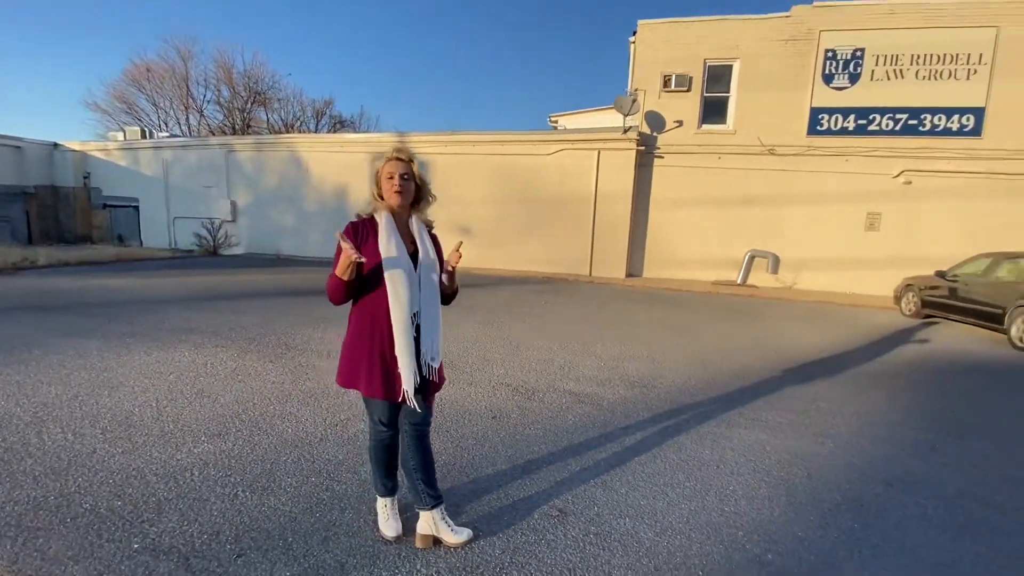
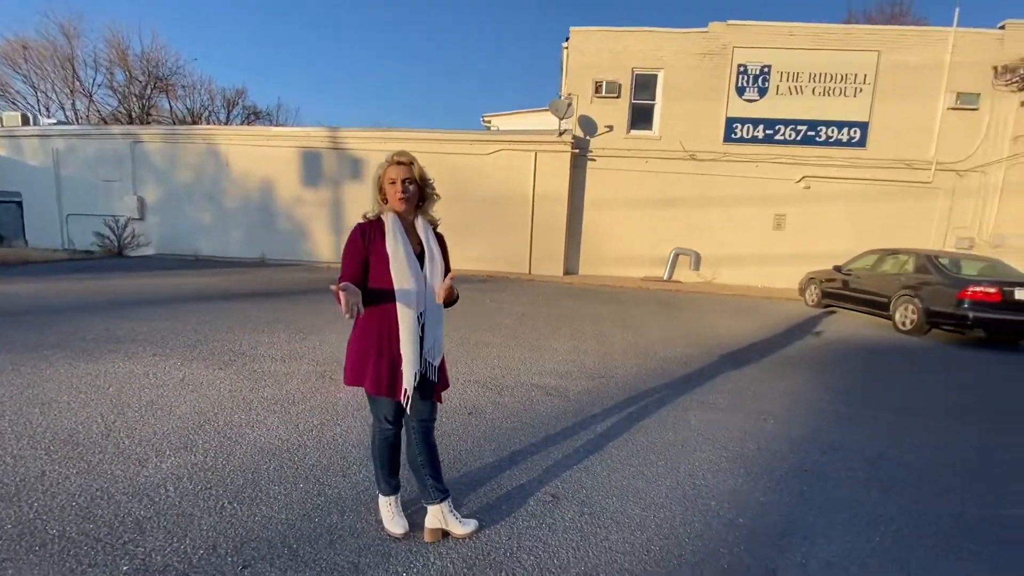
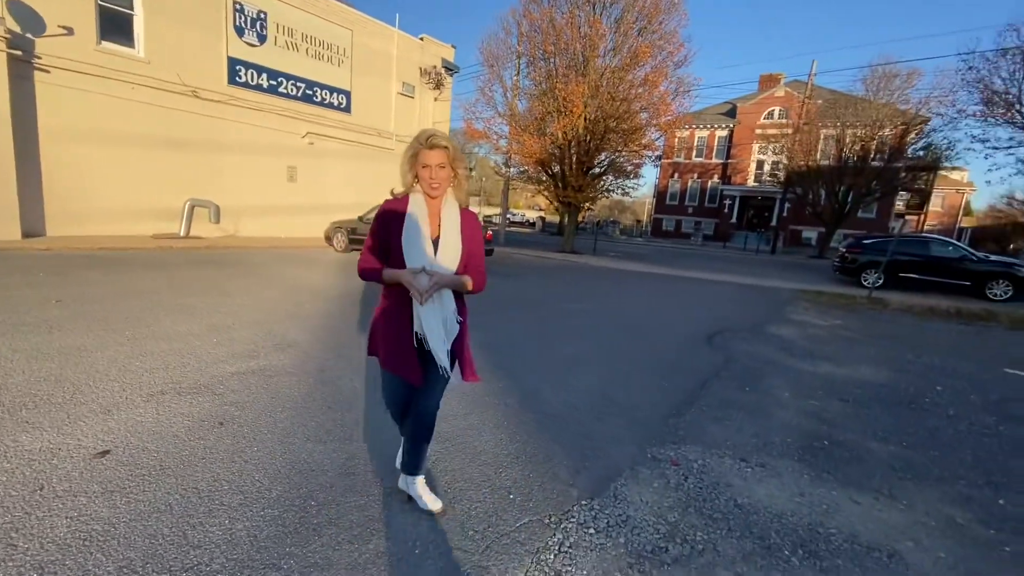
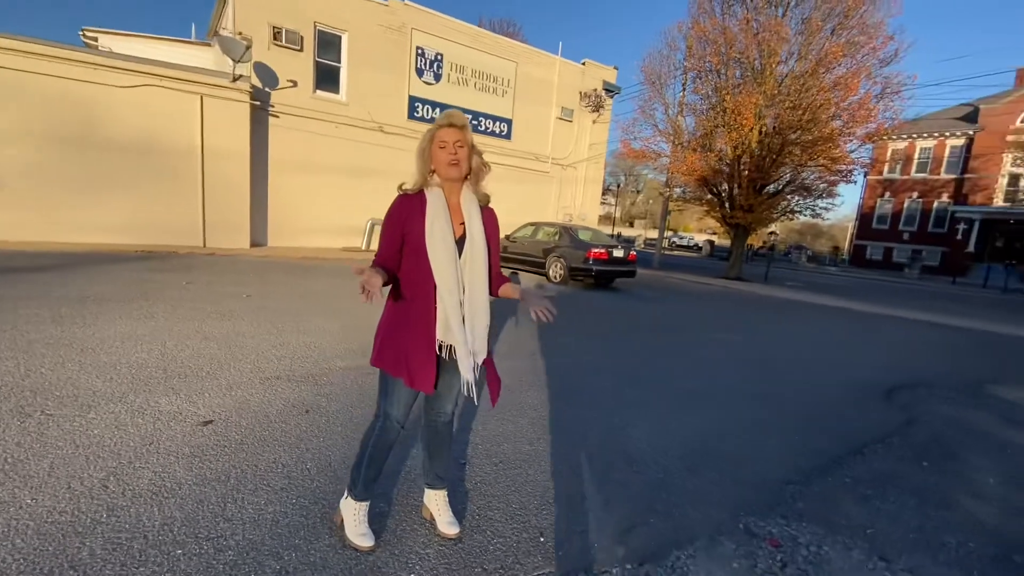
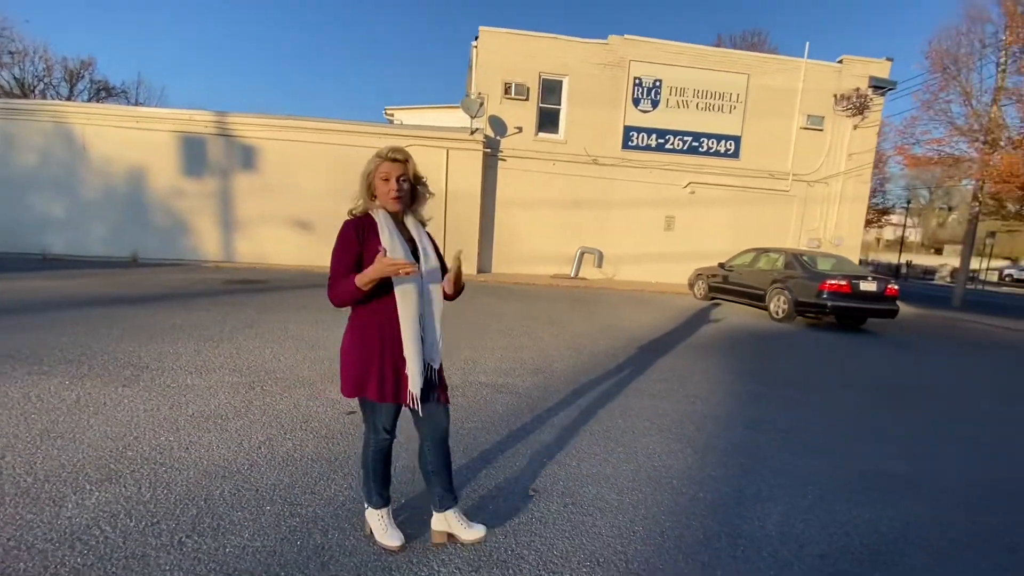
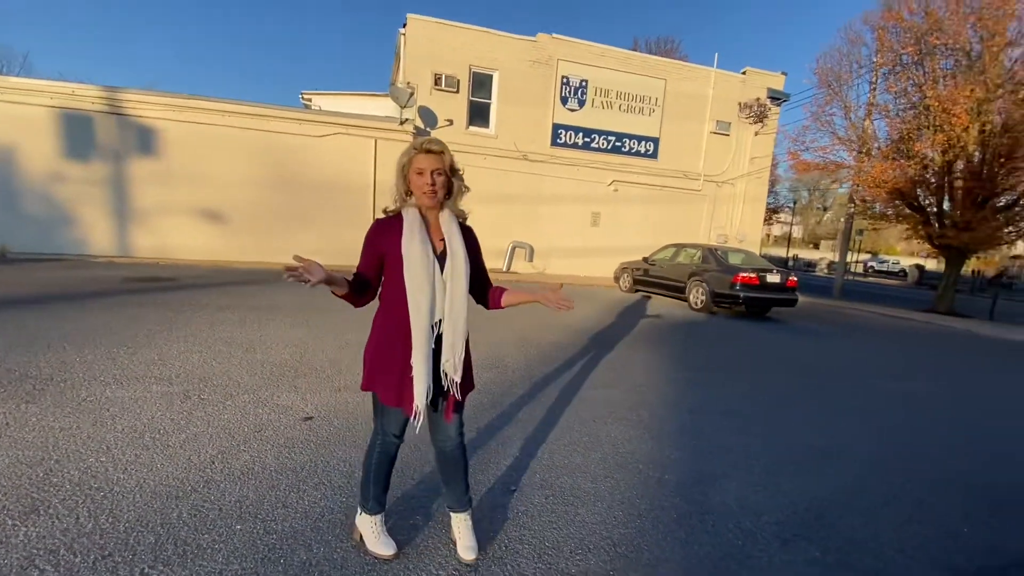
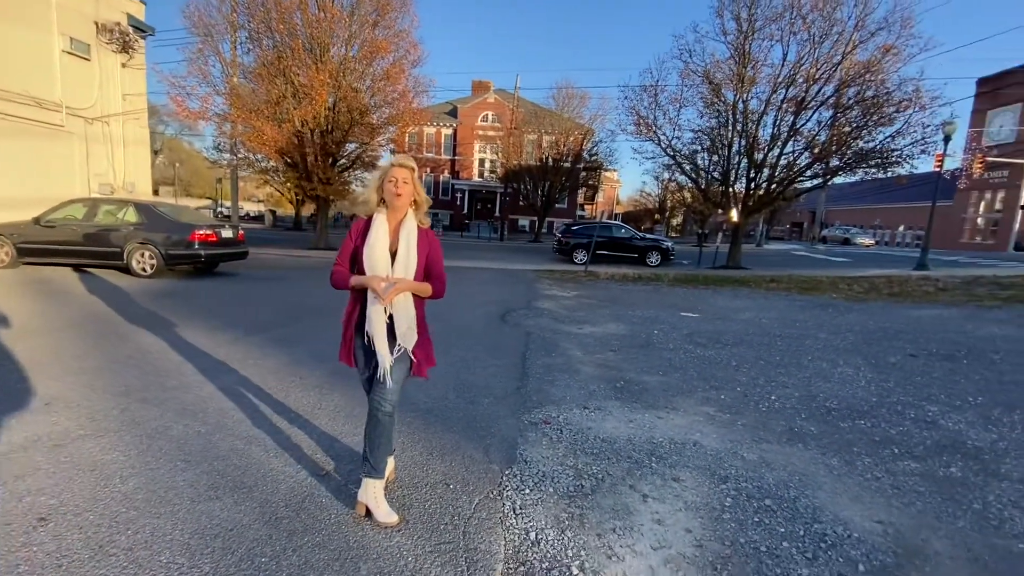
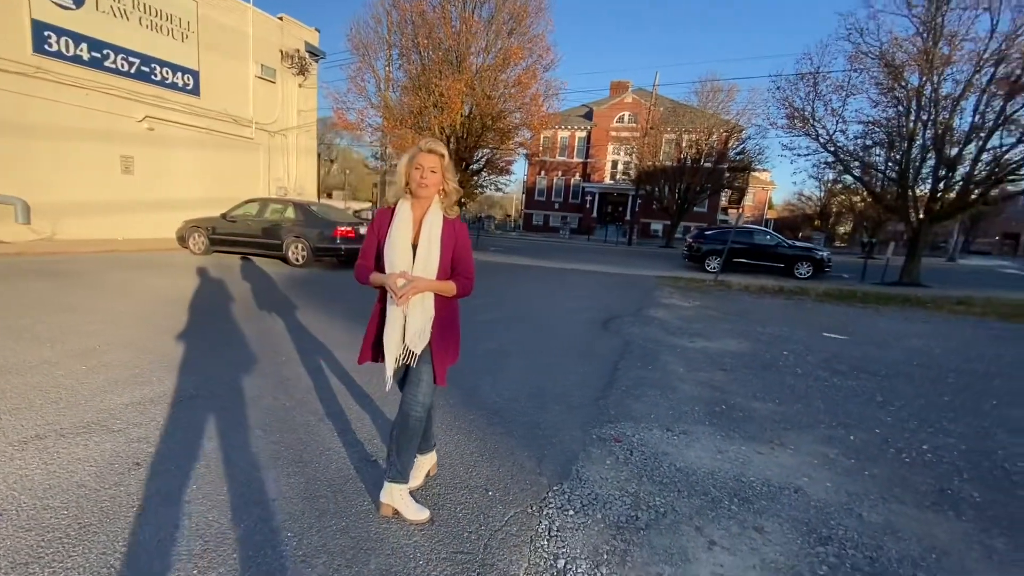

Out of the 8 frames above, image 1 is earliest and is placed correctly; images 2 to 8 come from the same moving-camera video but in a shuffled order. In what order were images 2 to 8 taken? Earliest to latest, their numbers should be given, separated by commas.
2, 5, 6, 4, 3, 8, 7
